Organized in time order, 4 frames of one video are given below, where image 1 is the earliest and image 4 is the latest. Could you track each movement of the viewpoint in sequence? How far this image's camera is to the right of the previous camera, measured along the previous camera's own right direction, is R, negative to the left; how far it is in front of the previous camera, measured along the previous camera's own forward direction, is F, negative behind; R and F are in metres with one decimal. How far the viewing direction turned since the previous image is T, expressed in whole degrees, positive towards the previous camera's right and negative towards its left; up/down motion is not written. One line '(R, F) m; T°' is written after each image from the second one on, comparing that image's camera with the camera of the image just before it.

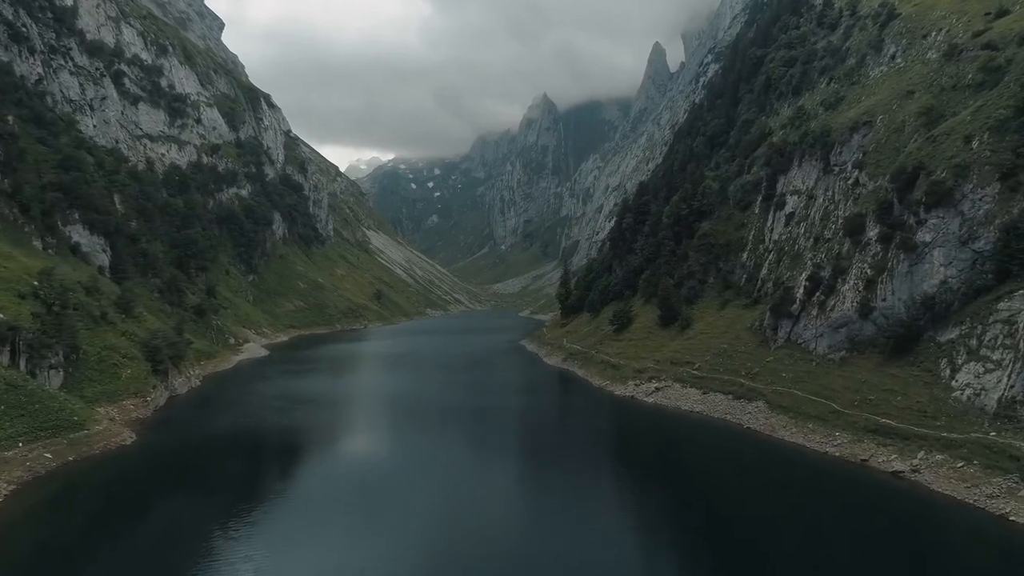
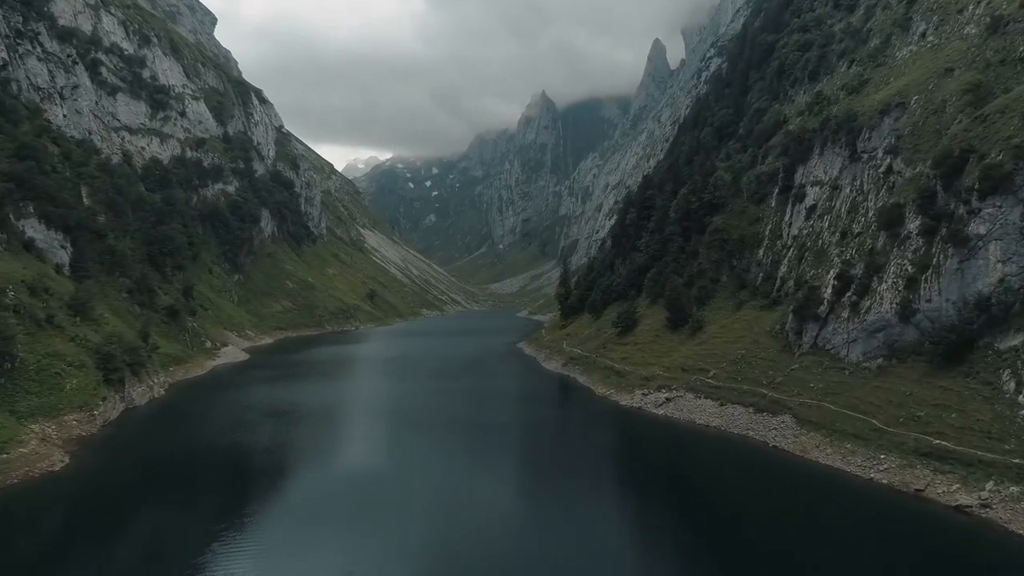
(+0.4, +7.1) m; 0°
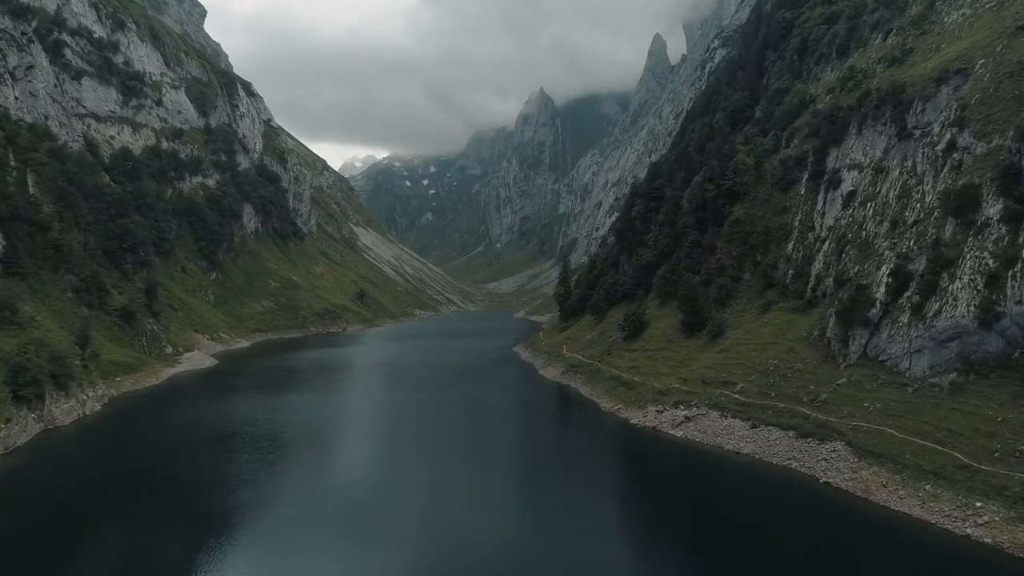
(+0.6, +10.1) m; 0°
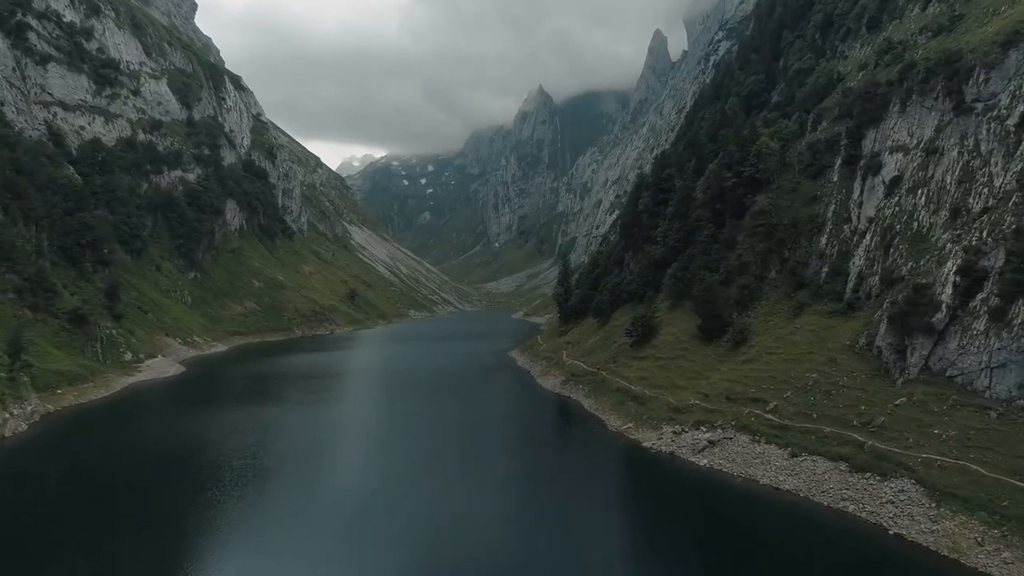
(+0.6, +8.7) m; 0°
